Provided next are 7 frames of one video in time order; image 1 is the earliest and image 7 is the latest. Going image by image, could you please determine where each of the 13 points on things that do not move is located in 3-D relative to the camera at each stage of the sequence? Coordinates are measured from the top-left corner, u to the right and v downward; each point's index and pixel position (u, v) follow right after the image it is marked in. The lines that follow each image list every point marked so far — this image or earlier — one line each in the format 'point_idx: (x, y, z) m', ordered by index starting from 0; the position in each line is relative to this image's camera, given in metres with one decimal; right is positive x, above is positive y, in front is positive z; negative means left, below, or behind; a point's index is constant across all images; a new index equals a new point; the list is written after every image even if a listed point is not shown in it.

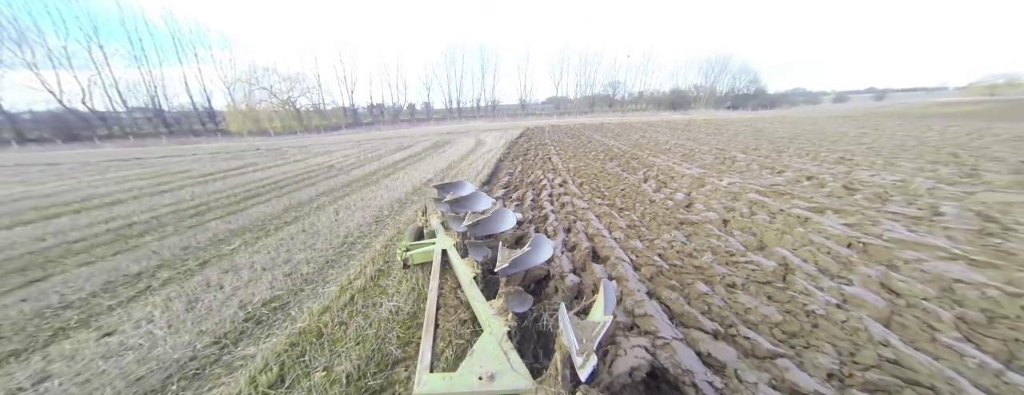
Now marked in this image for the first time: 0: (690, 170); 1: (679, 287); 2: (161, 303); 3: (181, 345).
0: (+3.9, +0.6, +6.0) m
1: (+1.4, -0.7, +2.3) m
2: (-3.1, -0.9, +2.5) m
3: (-2.4, -1.0, +2.0) m
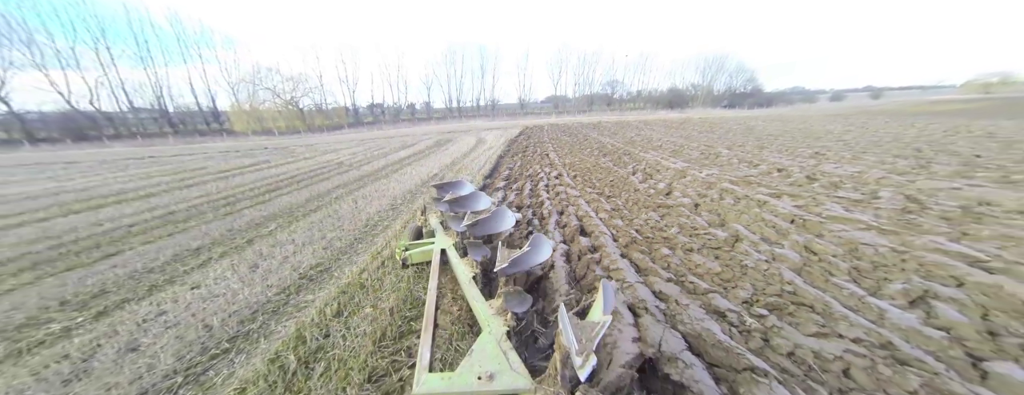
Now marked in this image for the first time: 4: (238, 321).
0: (+3.9, +0.8, +6.6) m
1: (+1.4, -0.5, +2.9) m
2: (-3.1, -0.7, +3.1) m
3: (-2.3, -0.9, +2.6) m
4: (-2.2, -0.9, +2.4) m
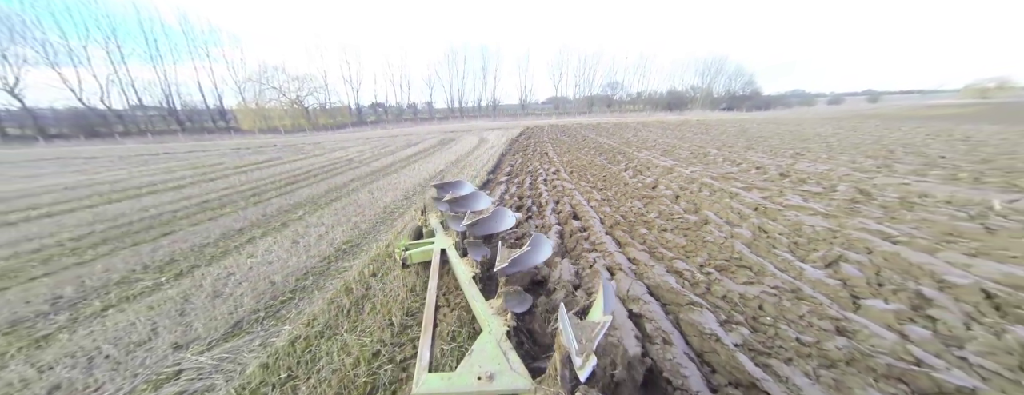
0: (+3.9, +0.9, +7.1) m
1: (+1.4, -0.4, +3.4) m
2: (-3.1, -0.6, +3.6) m
3: (-2.3, -0.7, +3.1) m
4: (-2.1, -0.7, +2.9) m
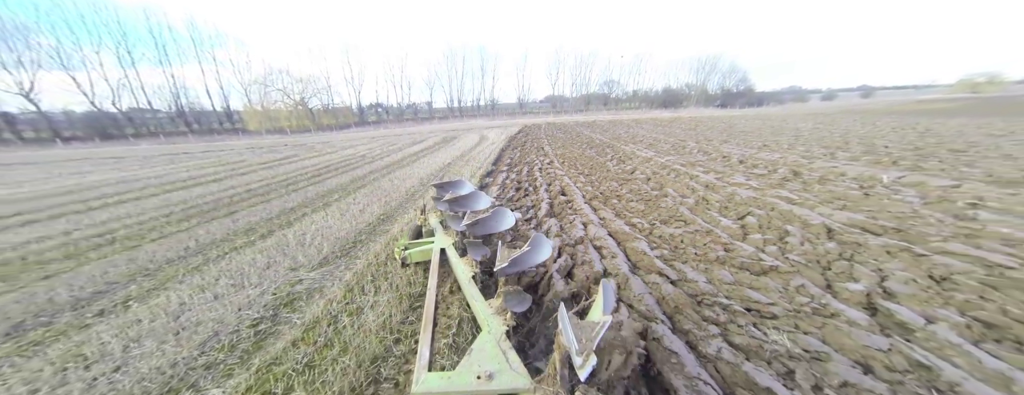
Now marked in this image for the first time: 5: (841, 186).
0: (+3.9, +1.3, +8.1) m
1: (+1.4, 0.0, +4.4) m
2: (-3.1, -0.3, +4.6) m
3: (-2.3, -0.4, +4.1) m
4: (-2.1, -0.4, +3.9) m
5: (+5.0, +0.2, +4.2) m
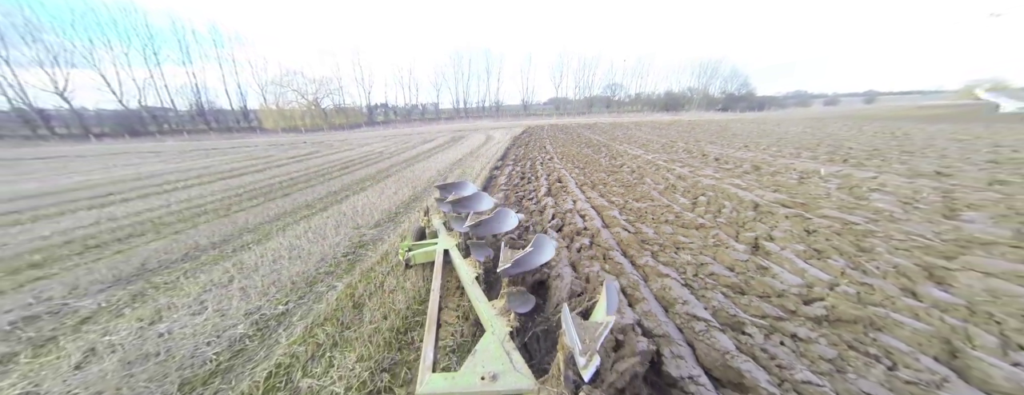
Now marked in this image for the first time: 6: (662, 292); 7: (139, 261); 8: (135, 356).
0: (+4.1, +1.5, +9.1) m
1: (+1.5, +0.2, +5.4) m
2: (-3.0, 0.0, +5.6) m
3: (-2.2, -0.1, +5.1) m
4: (-2.0, -0.1, +4.9) m
5: (+5.1, +0.4, +5.2) m
6: (+1.2, -0.7, +2.1) m
7: (-4.1, -0.7, +3.1) m
8: (-2.4, -1.0, +1.8) m
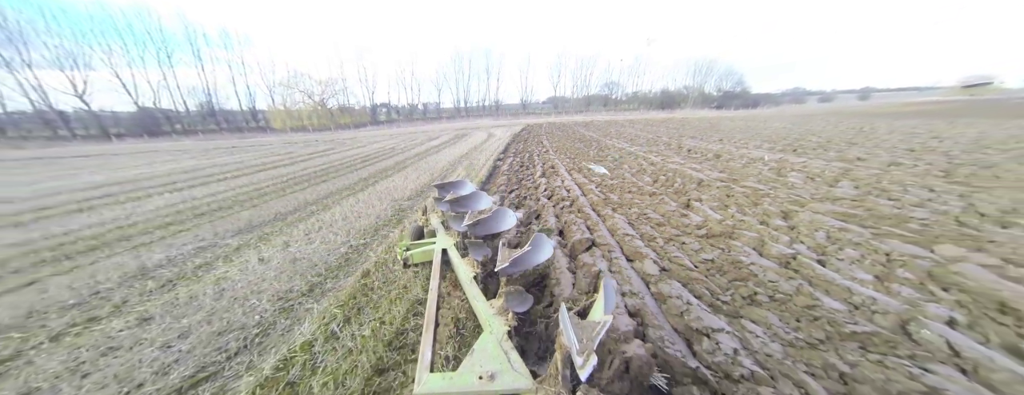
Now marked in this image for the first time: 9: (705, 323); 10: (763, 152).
0: (+4.1, +1.9, +10.3) m
1: (+1.6, +0.6, +6.5) m
2: (-2.9, +0.4, +6.8) m
3: (-2.2, +0.3, +6.3) m
4: (-2.0, +0.2, +6.1) m
5: (+5.1, +0.8, +6.3) m
6: (+1.2, -0.3, +3.3) m
7: (-4.1, -0.4, +4.2) m
8: (-2.4, -0.7, +2.9) m
9: (+1.2, -0.8, +1.8) m
10: (+6.6, +1.1, +7.2) m
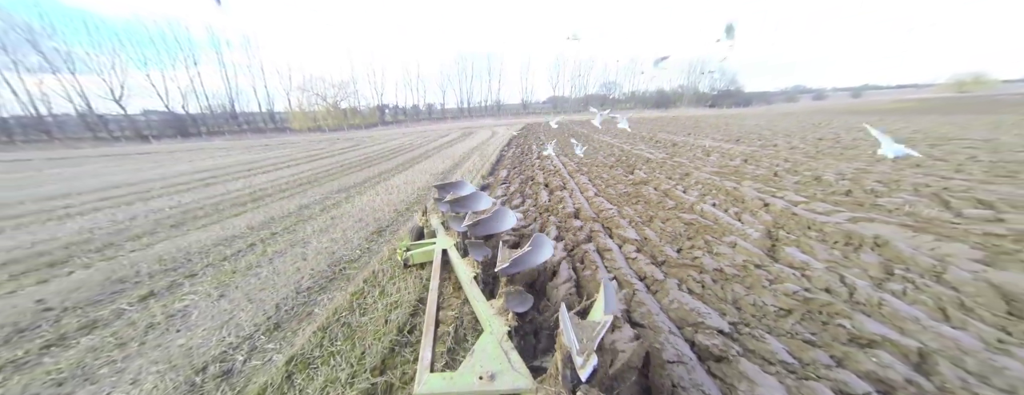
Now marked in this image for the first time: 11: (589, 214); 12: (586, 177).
0: (+4.2, +2.6, +12.3) m
1: (+1.7, +1.2, +8.6) m
2: (-2.8, +1.0, +8.8) m
3: (-2.1, +0.9, +8.3) m
4: (-1.9, +0.8, +8.1) m
5: (+5.2, +1.5, +8.3) m
6: (+1.3, +0.3, +5.4) m
7: (-4.0, +0.2, +6.3) m
8: (-2.3, 0.0, +5.0) m
9: (+1.3, -0.1, +3.9) m
10: (+6.7, +1.8, +9.2) m
11: (+1.0, -0.2, +3.6) m
12: (+1.5, +0.4, +5.6) m
